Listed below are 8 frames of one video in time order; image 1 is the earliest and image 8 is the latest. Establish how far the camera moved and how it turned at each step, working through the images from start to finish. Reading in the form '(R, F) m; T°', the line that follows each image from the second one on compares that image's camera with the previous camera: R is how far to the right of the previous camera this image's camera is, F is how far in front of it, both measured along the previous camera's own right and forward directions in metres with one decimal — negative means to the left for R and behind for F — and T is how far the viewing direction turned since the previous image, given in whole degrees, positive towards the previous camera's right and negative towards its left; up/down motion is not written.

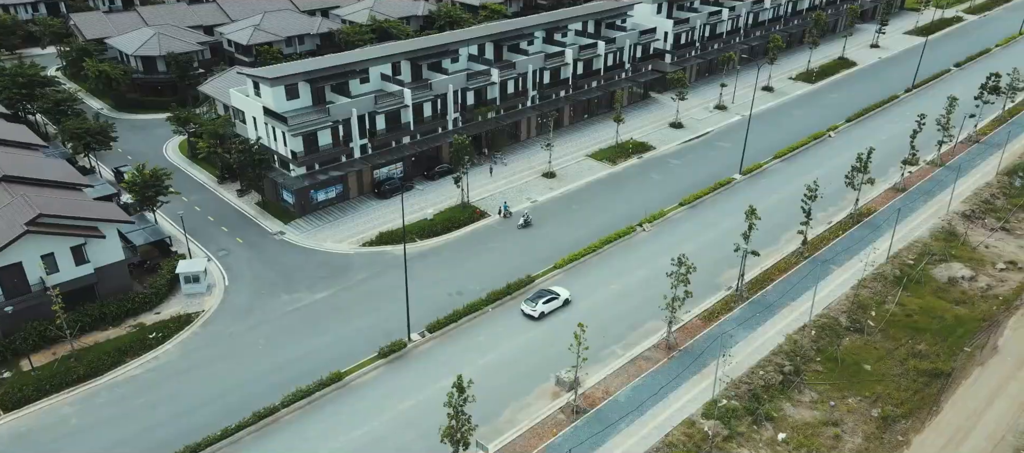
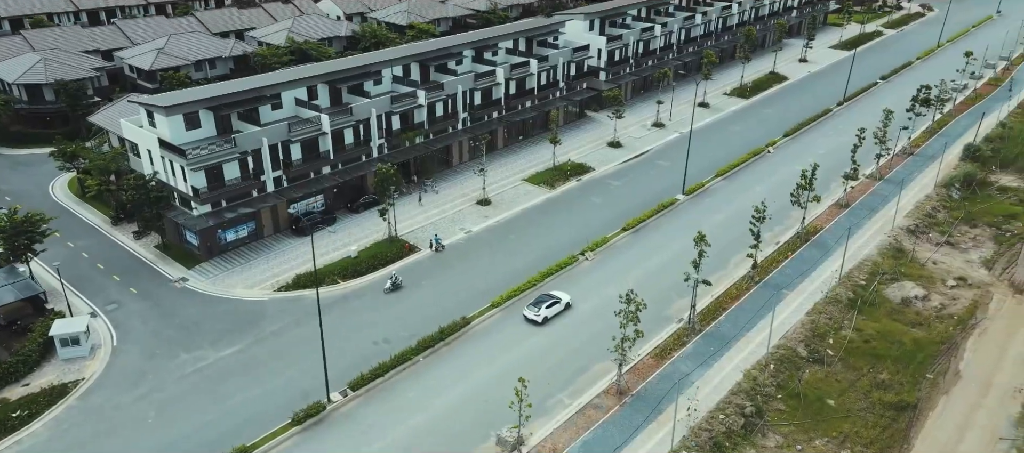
(+0.3, +3.6) m; +4°
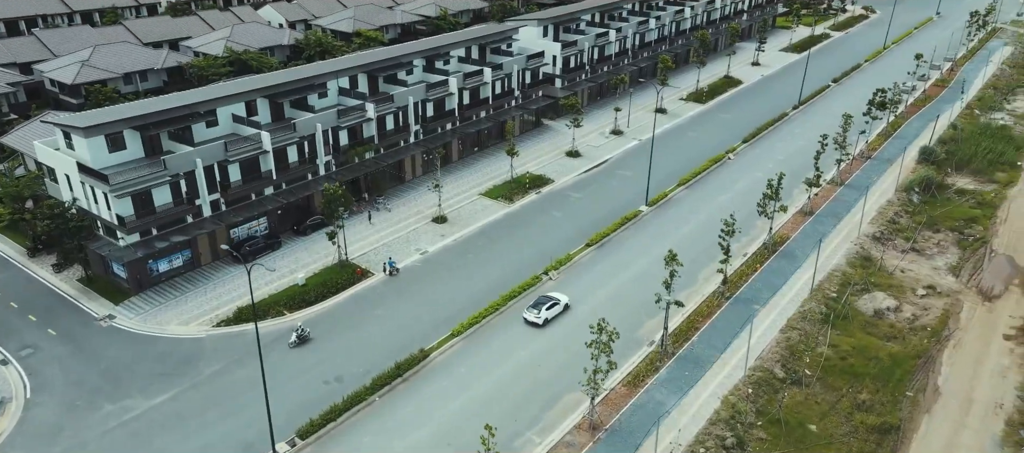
(-0.3, +2.6) m; +3°
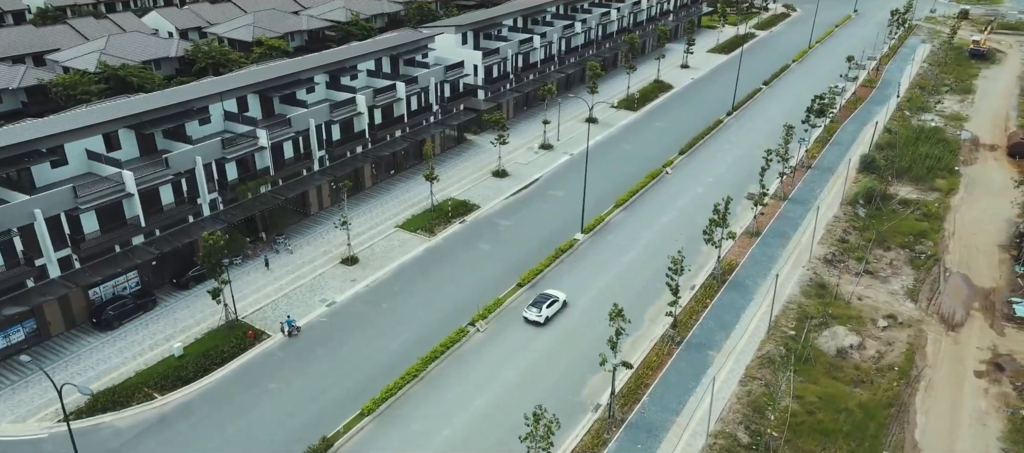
(+0.5, +5.9) m; +5°
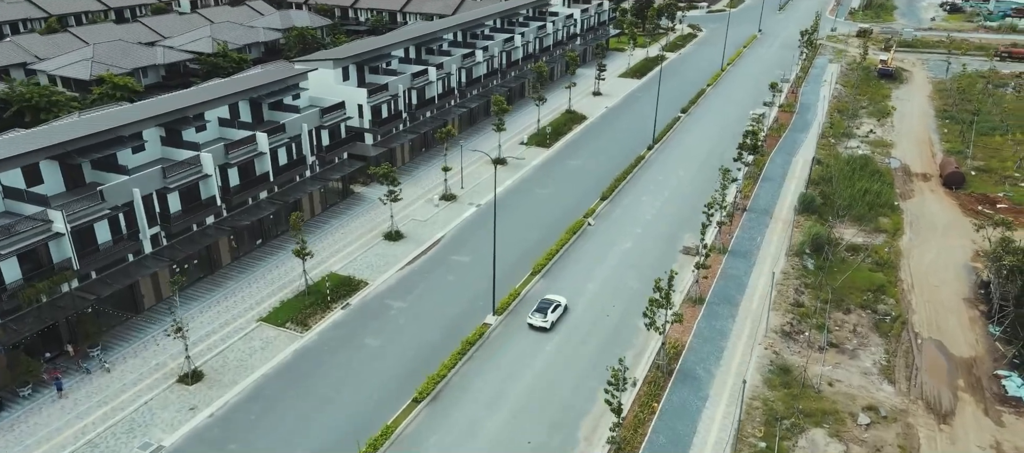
(+1.0, +9.6) m; +6°
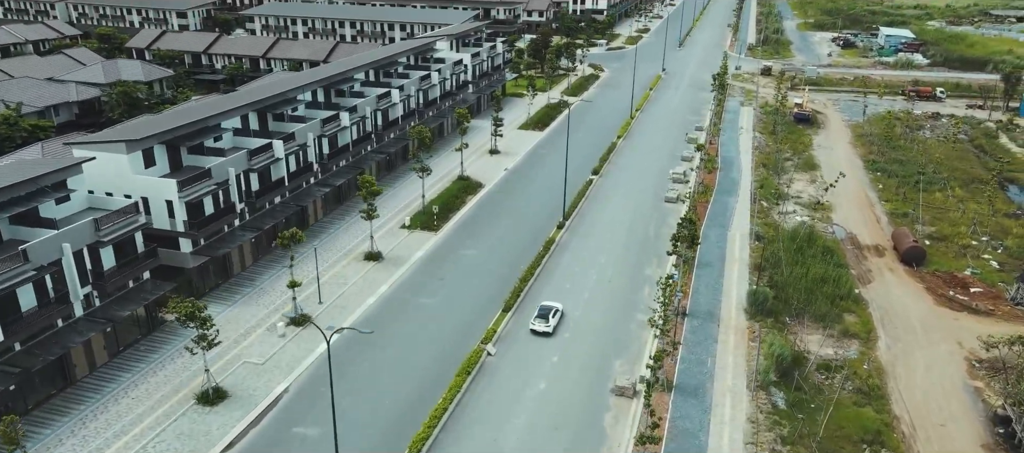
(+1.8, +14.0) m; +7°
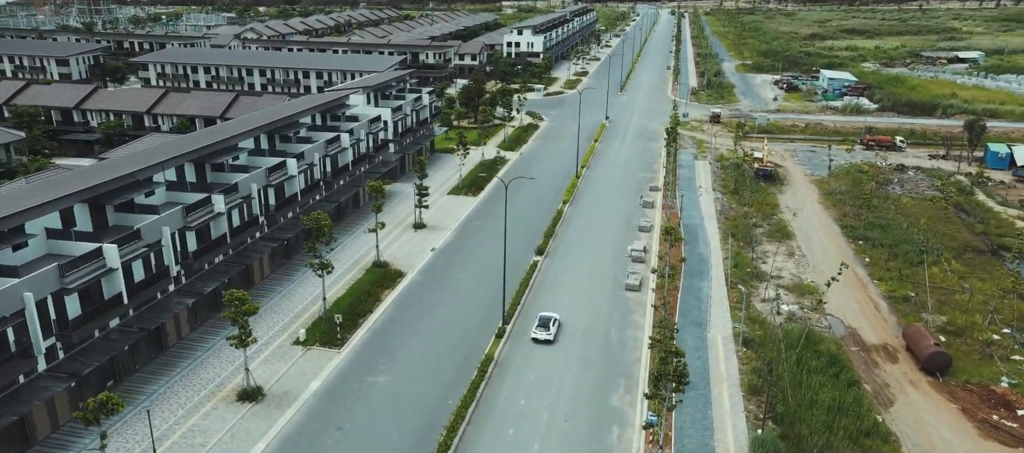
(+0.9, +12.7) m; +4°
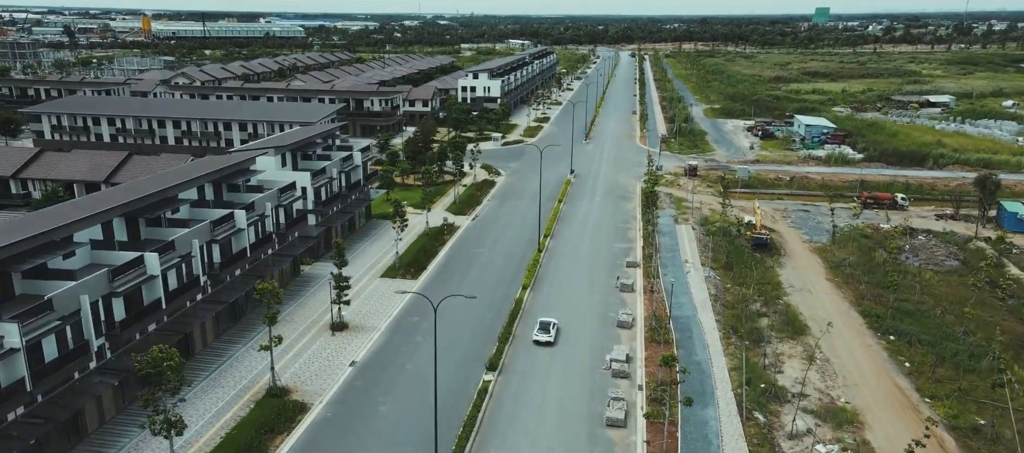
(+1.3, +14.6) m; +3°
